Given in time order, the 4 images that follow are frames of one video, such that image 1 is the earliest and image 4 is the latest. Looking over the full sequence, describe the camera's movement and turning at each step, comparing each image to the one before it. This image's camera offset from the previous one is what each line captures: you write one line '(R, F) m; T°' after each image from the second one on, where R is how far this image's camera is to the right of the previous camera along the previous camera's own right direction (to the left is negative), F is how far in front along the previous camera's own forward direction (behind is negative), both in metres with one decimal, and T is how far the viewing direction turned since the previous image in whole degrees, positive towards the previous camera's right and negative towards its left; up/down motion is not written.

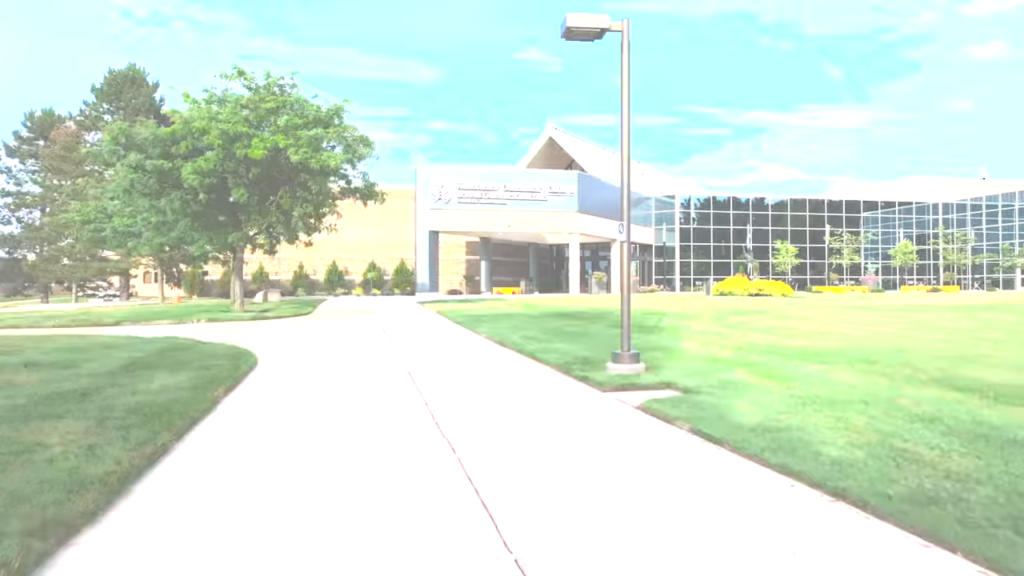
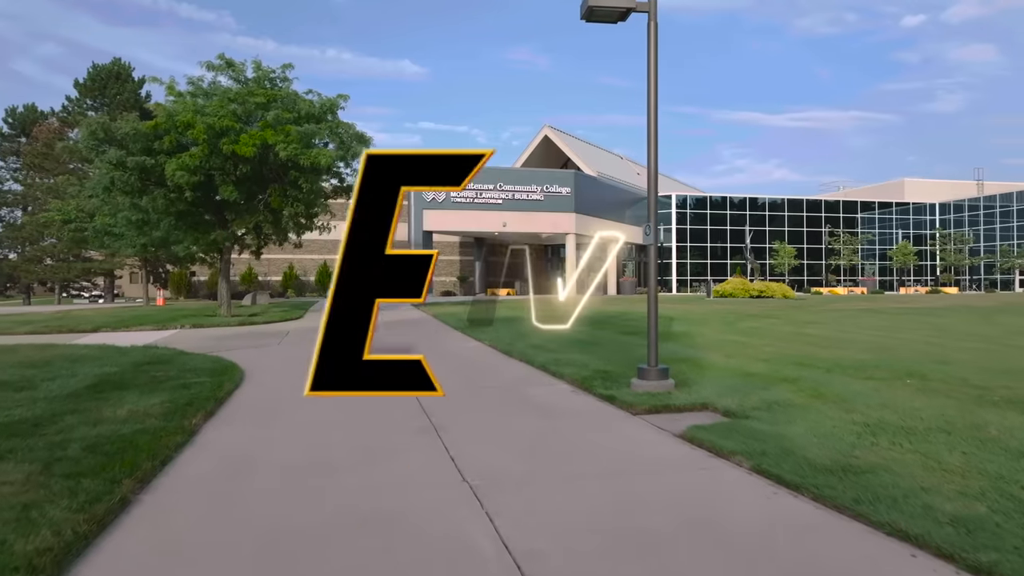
(-0.3, +1.1) m; +1°
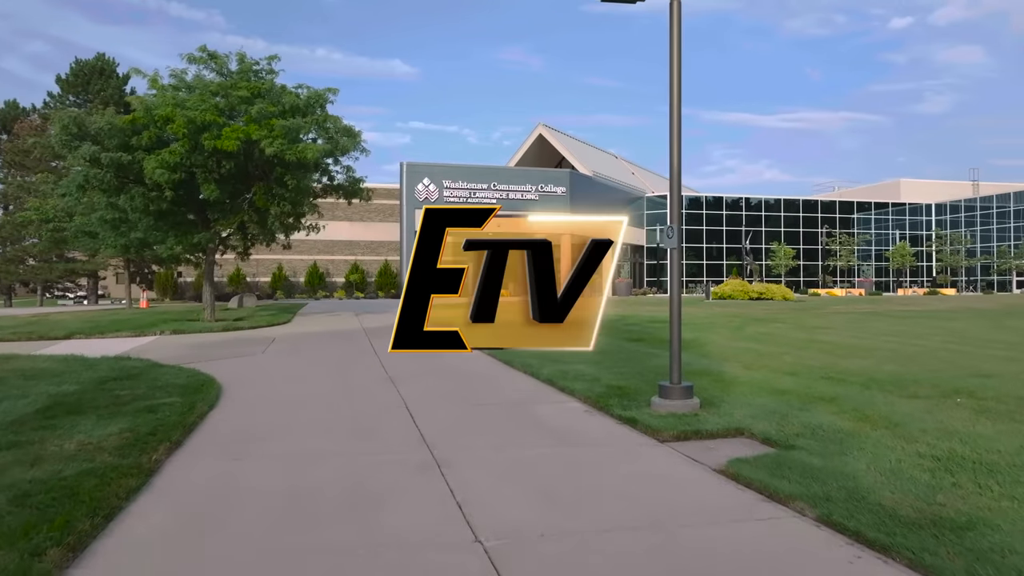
(-0.2, +1.0) m; +1°
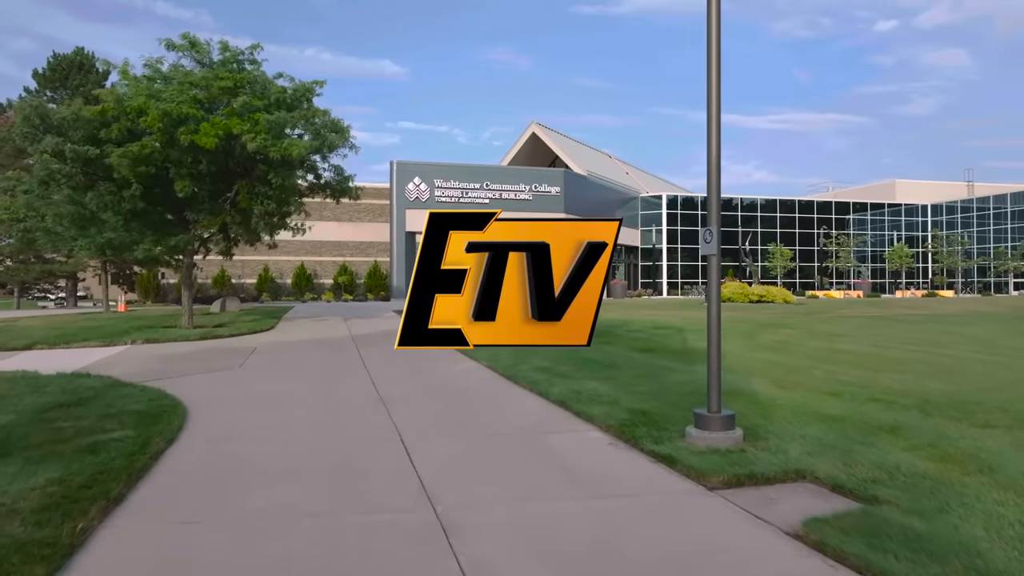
(-0.2, +1.3) m; +1°
